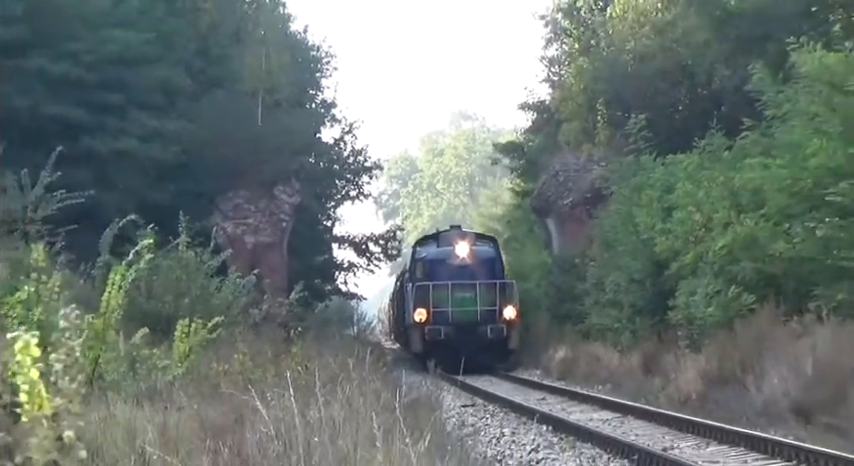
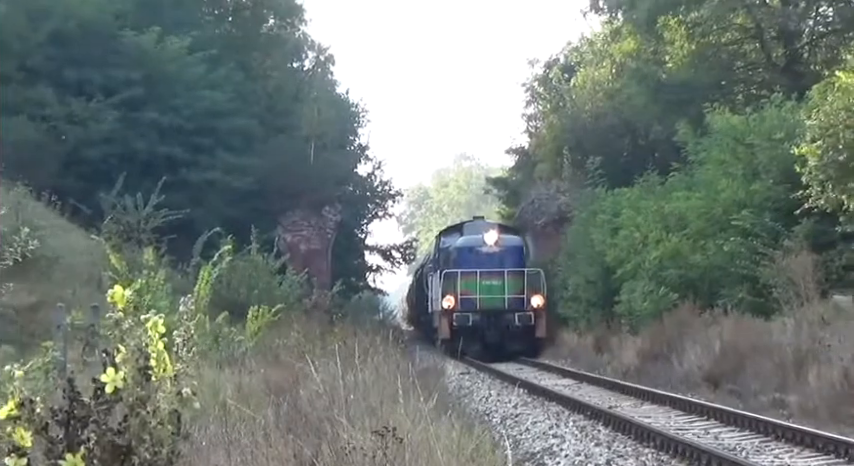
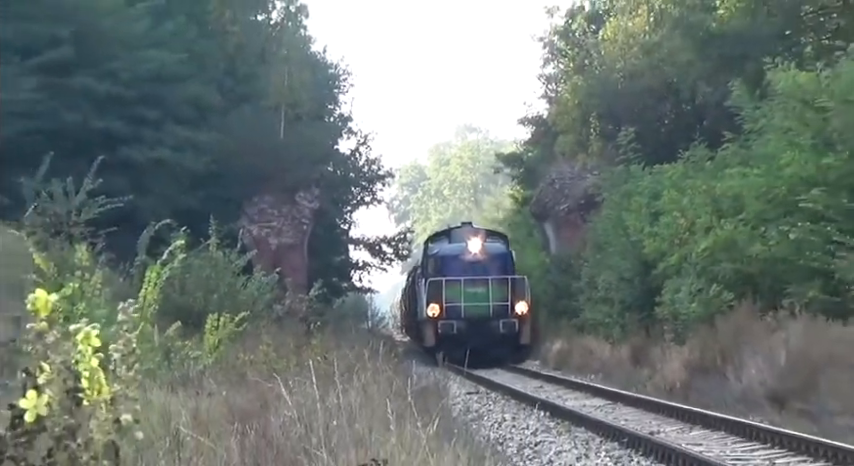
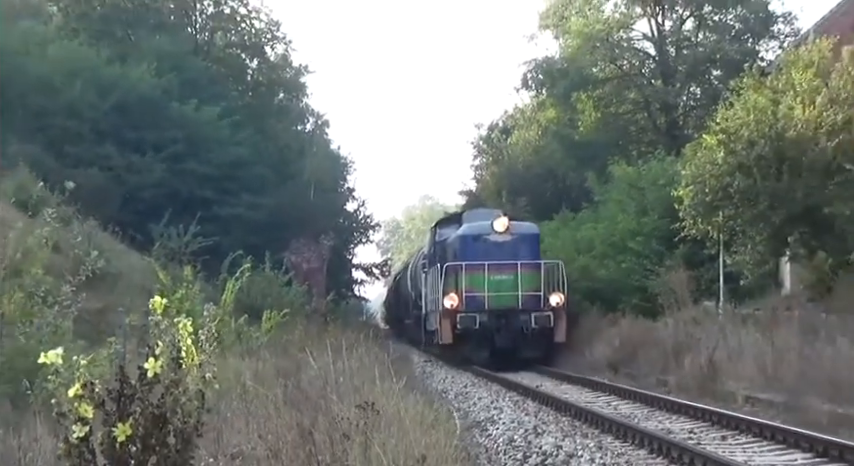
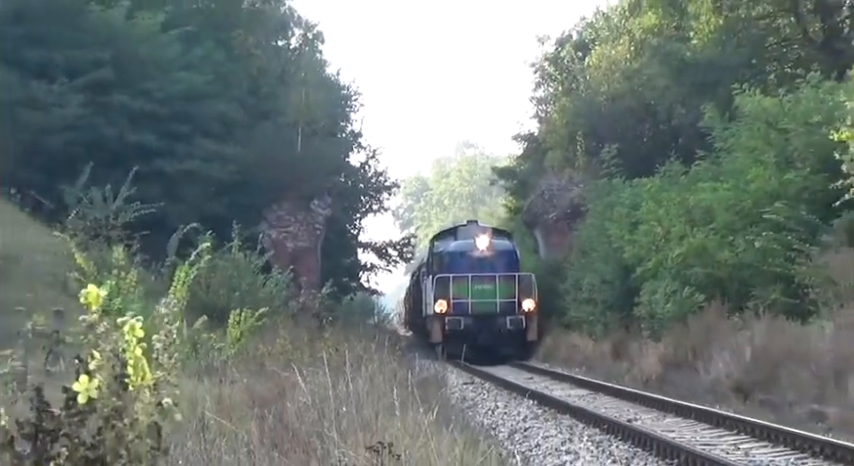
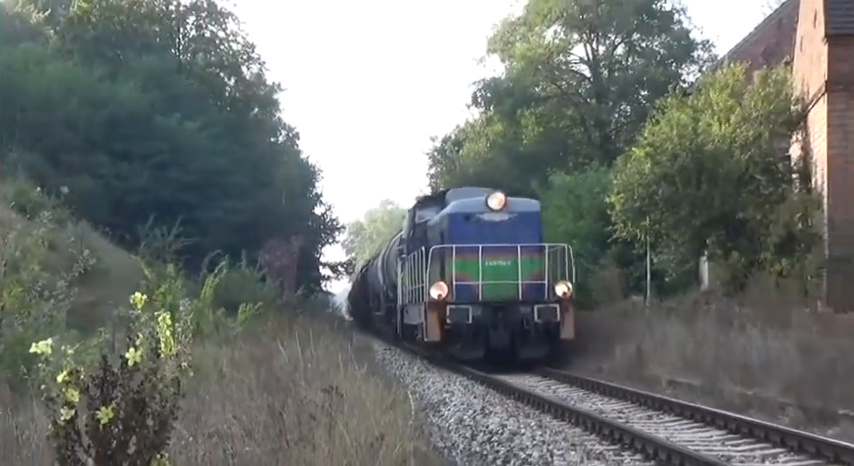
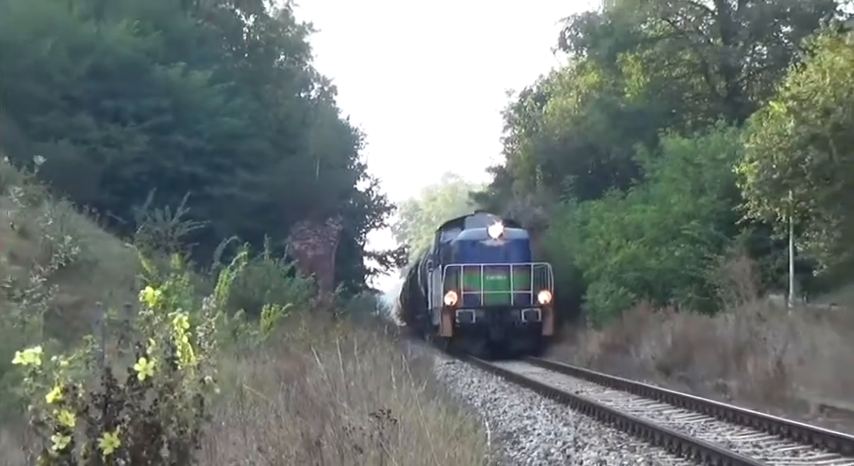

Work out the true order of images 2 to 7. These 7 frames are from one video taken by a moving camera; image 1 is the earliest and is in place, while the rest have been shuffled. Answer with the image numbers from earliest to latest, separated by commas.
3, 5, 2, 7, 4, 6
